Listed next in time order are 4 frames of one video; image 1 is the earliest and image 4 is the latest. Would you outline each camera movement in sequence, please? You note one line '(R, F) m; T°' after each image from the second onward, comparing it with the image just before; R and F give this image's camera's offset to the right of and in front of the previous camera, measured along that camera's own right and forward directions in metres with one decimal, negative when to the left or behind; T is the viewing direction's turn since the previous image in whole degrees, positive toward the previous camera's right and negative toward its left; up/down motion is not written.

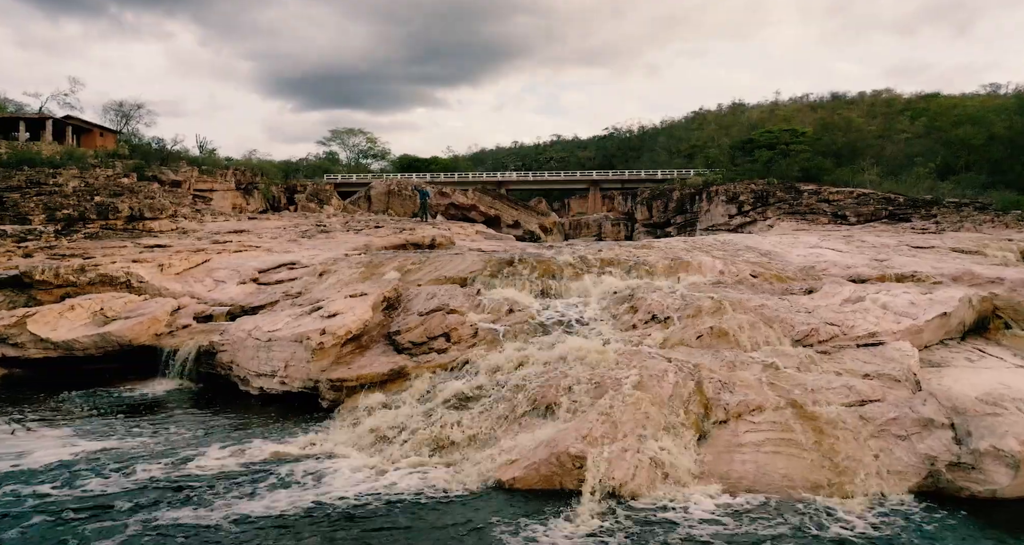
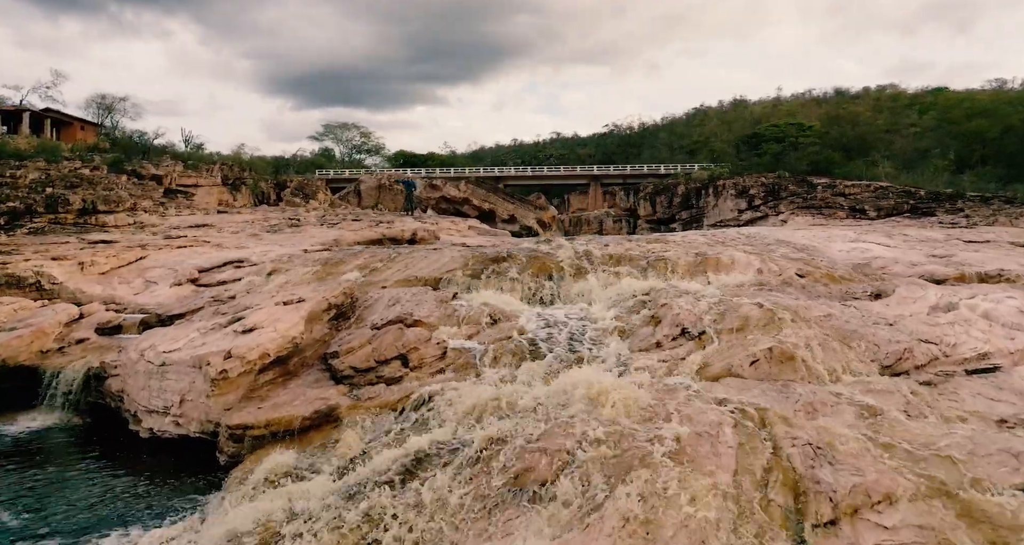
(+0.3, +2.7) m; 0°
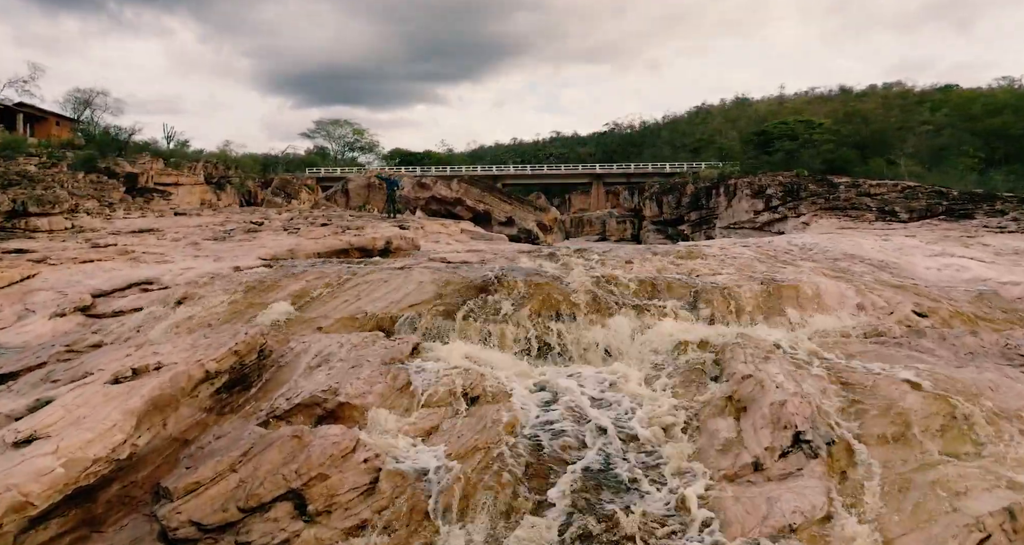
(+0.1, +3.3) m; 0°
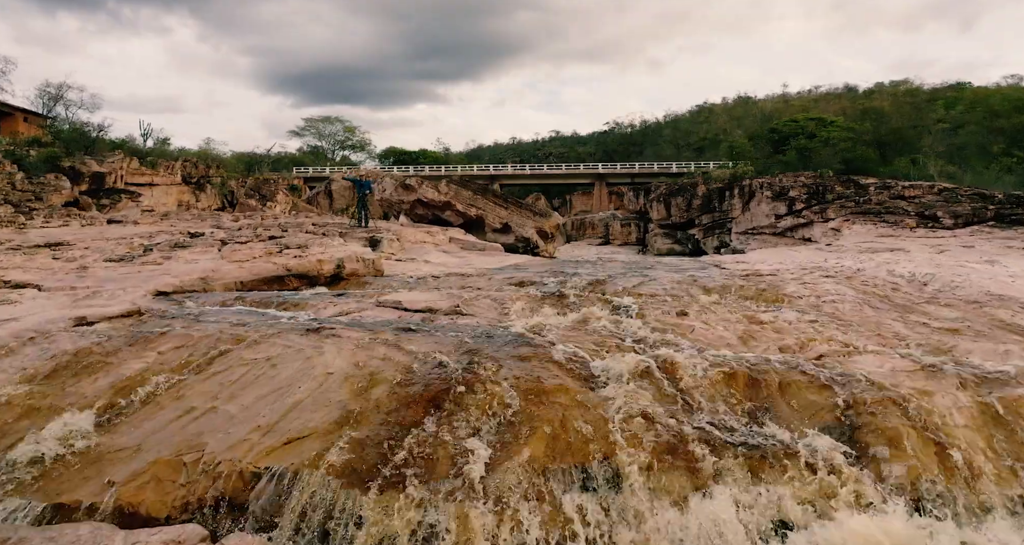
(+0.1, +3.8) m; 0°
